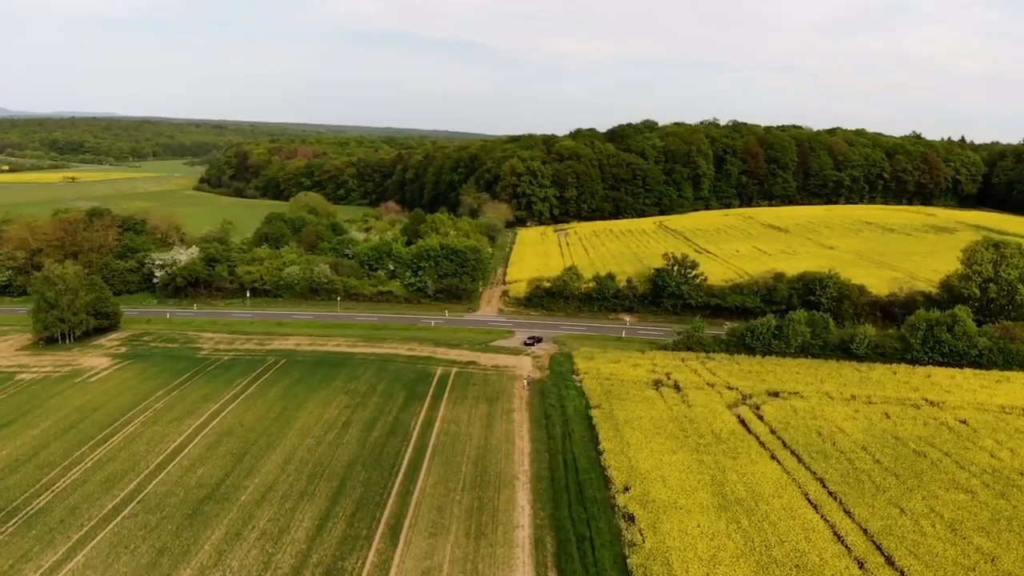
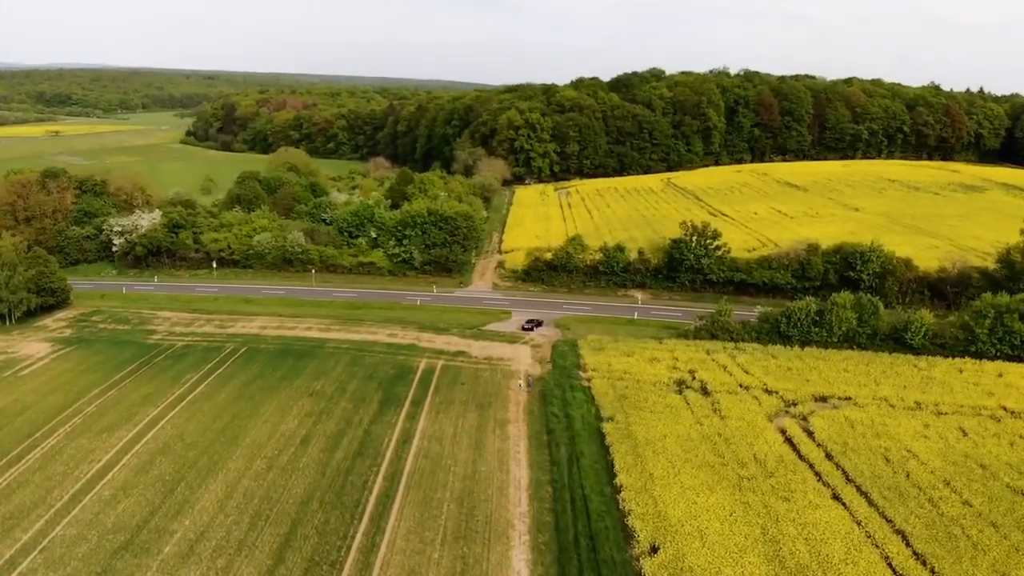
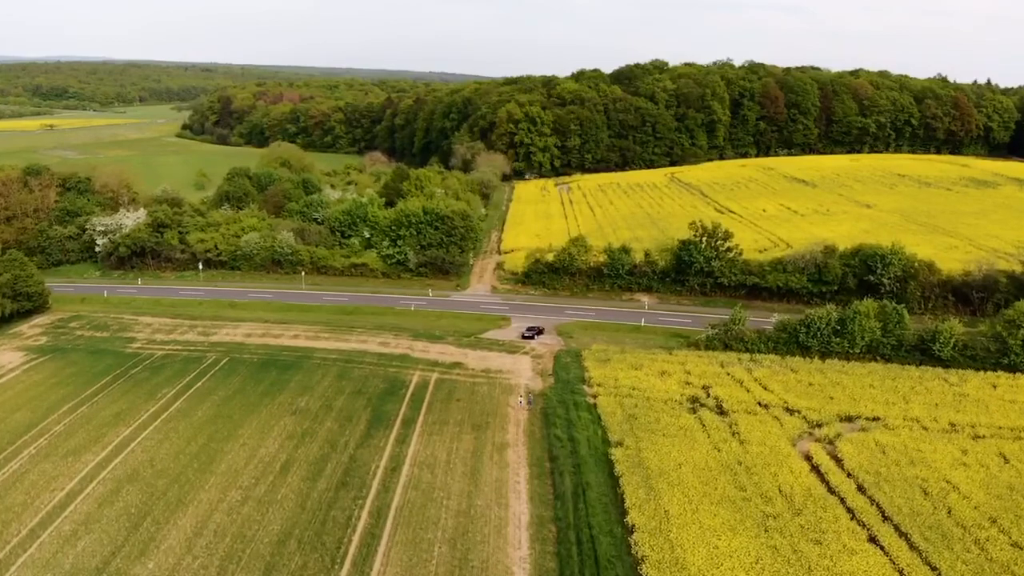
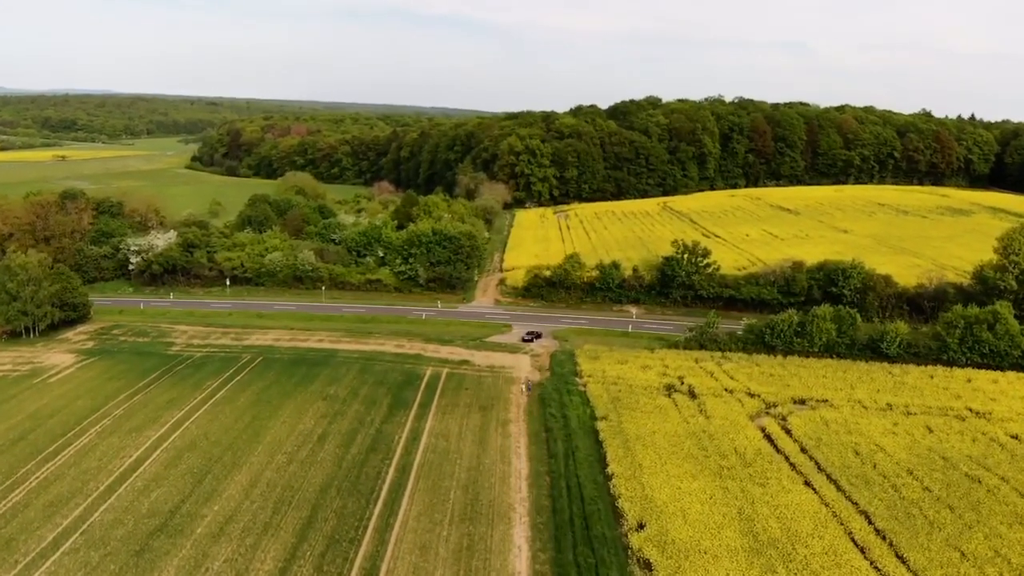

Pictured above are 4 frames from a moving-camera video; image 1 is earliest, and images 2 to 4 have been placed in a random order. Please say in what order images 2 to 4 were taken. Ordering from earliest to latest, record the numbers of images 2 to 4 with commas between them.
4, 2, 3
